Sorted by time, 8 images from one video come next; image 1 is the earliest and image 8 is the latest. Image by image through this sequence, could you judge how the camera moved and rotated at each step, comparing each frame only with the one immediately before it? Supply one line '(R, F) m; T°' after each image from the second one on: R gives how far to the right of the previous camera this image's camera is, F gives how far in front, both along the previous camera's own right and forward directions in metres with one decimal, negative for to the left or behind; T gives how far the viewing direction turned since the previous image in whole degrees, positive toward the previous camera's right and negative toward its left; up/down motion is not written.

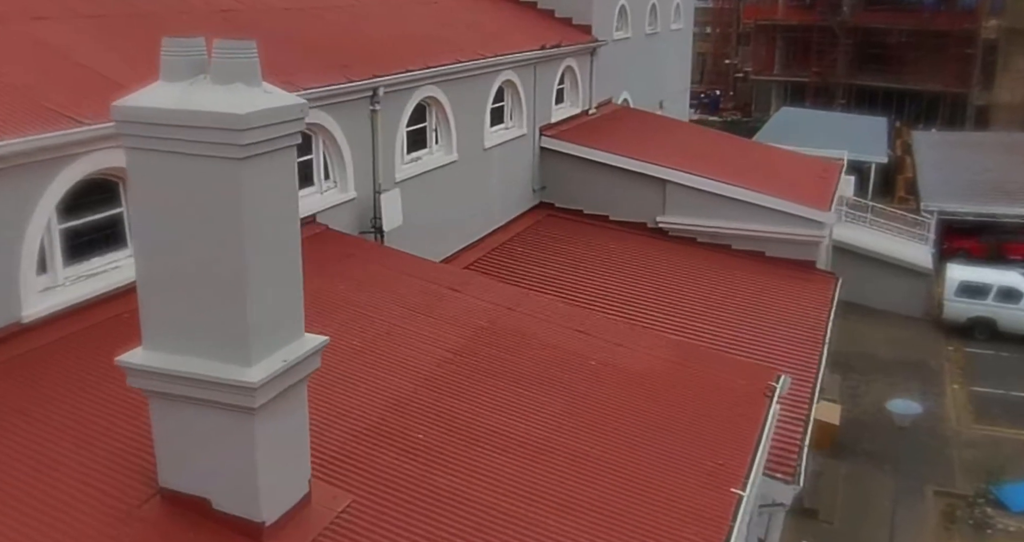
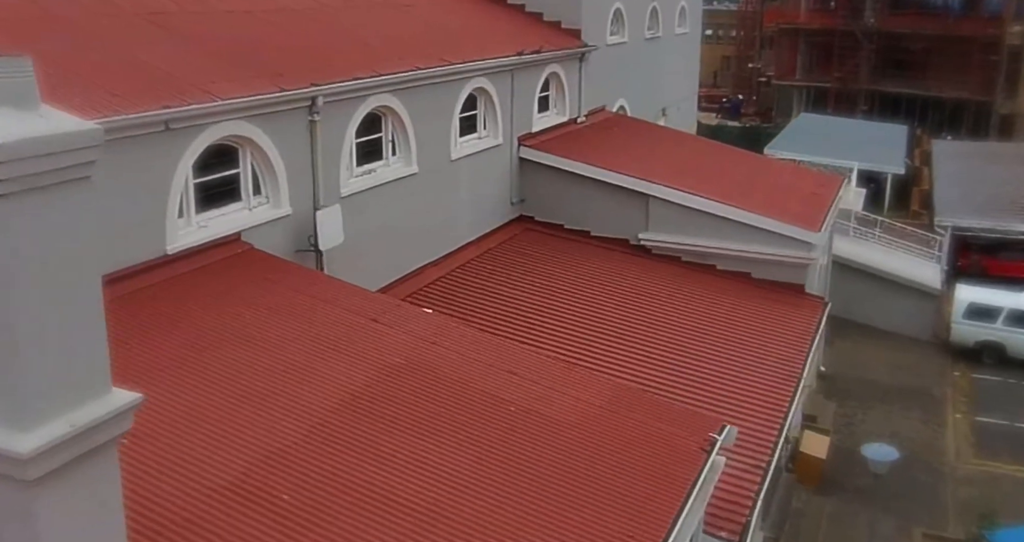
(+0.9, +0.8) m; -2°
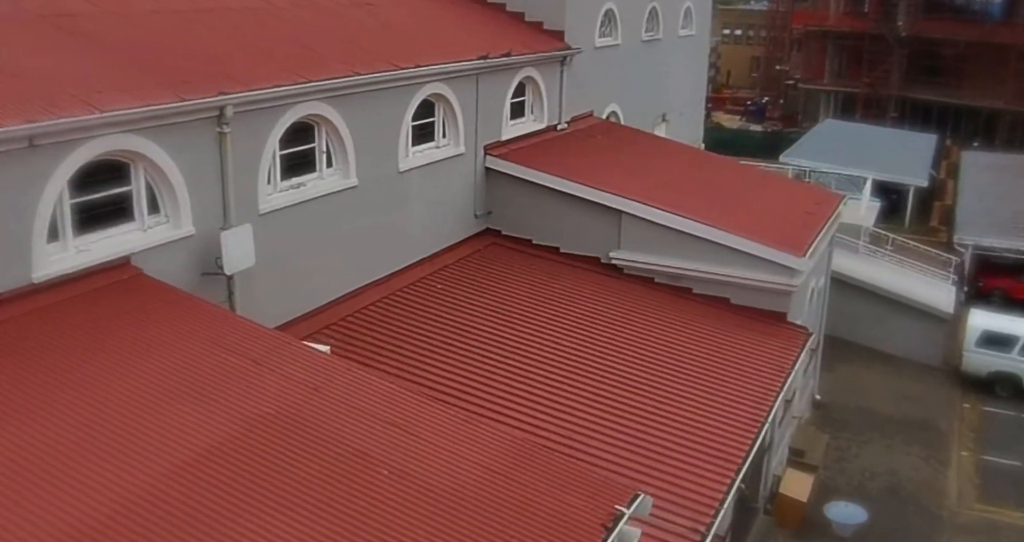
(+1.1, +1.0) m; -2°
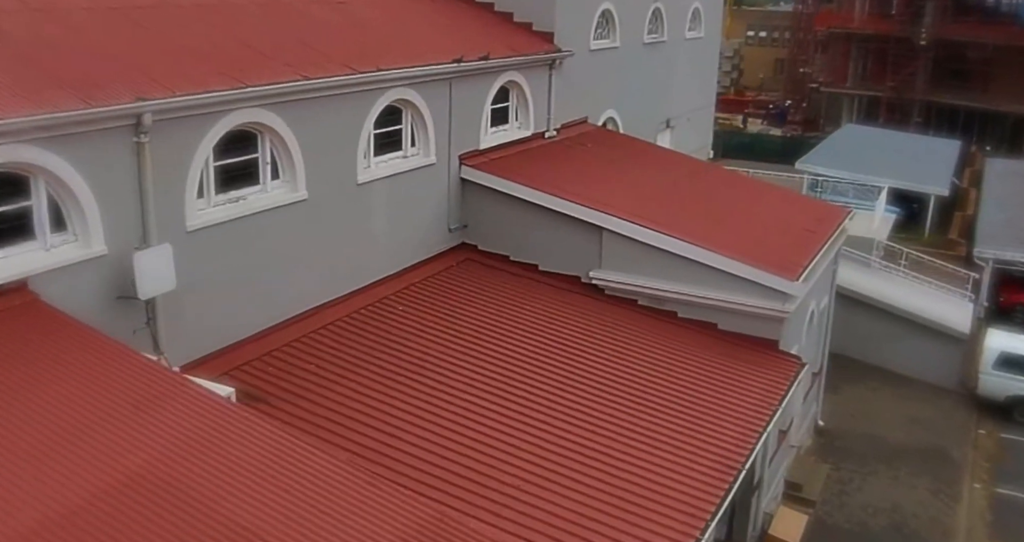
(+0.7, +0.9) m; -2°
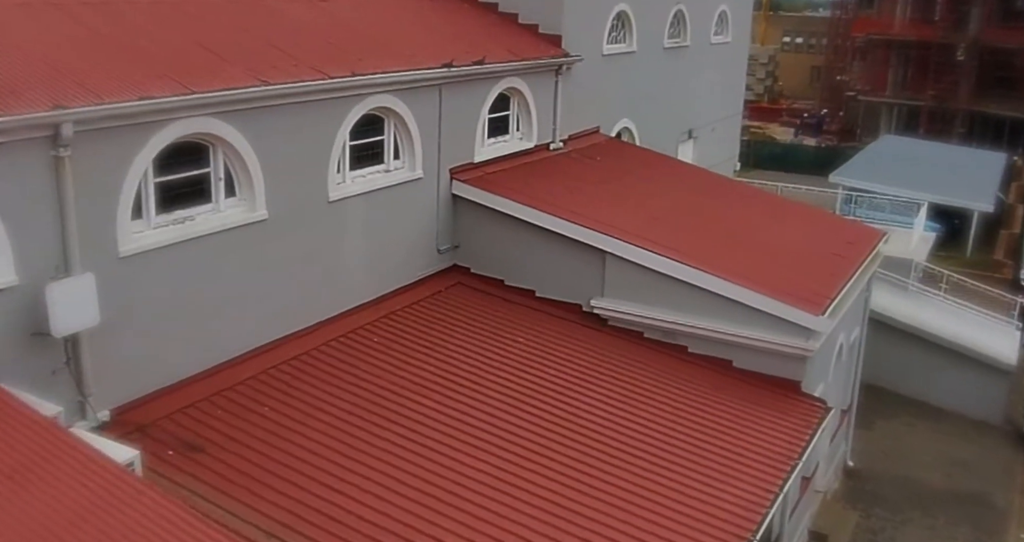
(+0.5, +1.2) m; -2°
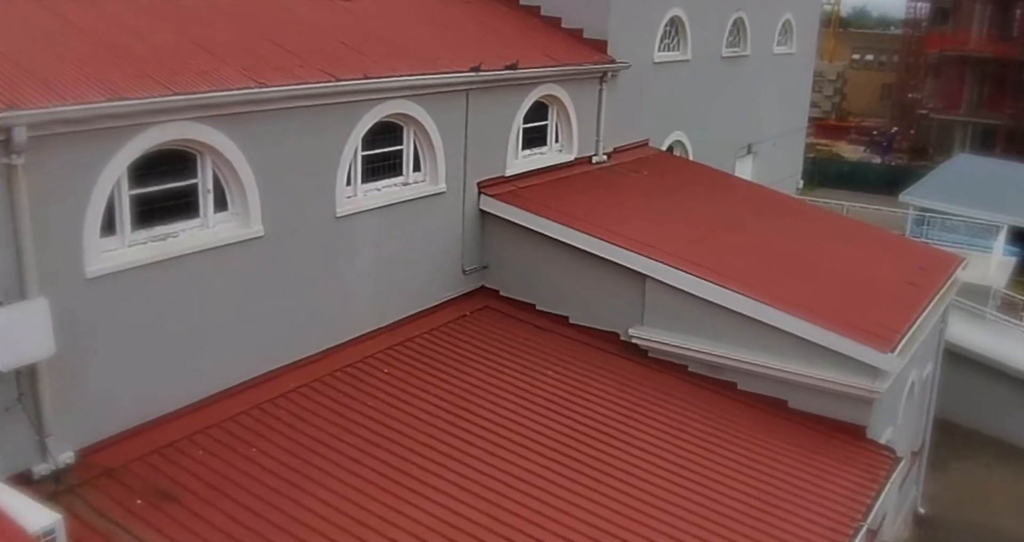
(+0.3, +1.1) m; -4°
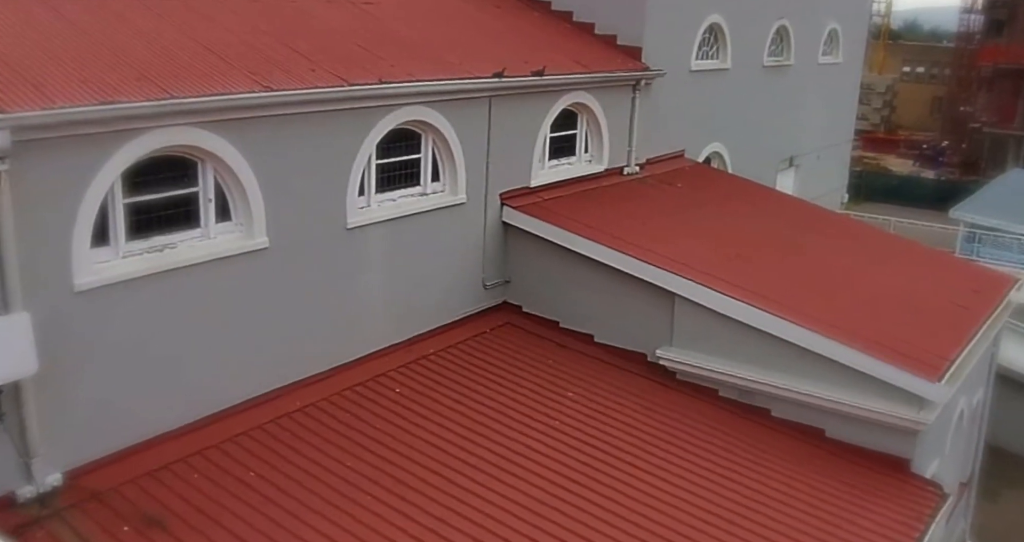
(+0.2, +0.5) m; -3°
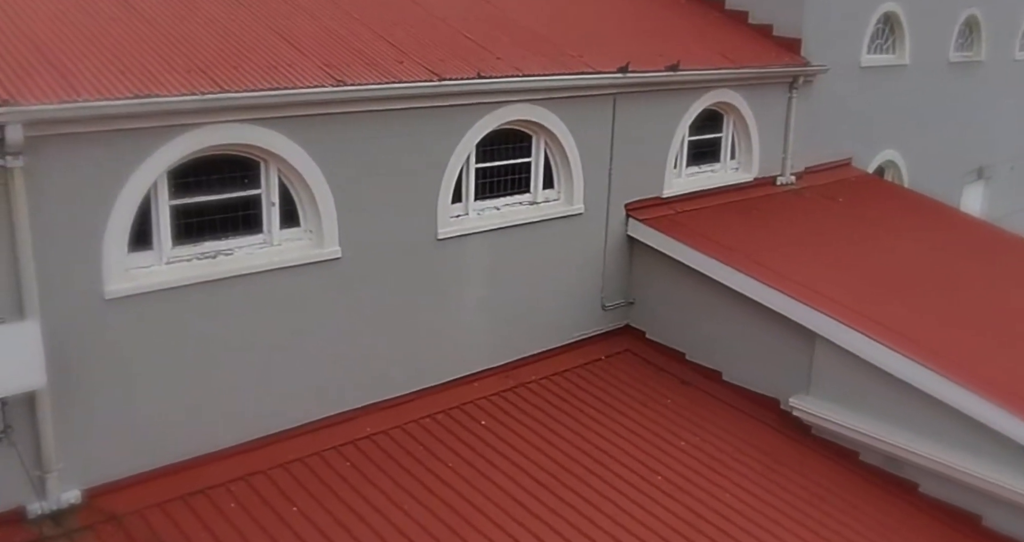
(+0.3, +1.3) m; -9°
